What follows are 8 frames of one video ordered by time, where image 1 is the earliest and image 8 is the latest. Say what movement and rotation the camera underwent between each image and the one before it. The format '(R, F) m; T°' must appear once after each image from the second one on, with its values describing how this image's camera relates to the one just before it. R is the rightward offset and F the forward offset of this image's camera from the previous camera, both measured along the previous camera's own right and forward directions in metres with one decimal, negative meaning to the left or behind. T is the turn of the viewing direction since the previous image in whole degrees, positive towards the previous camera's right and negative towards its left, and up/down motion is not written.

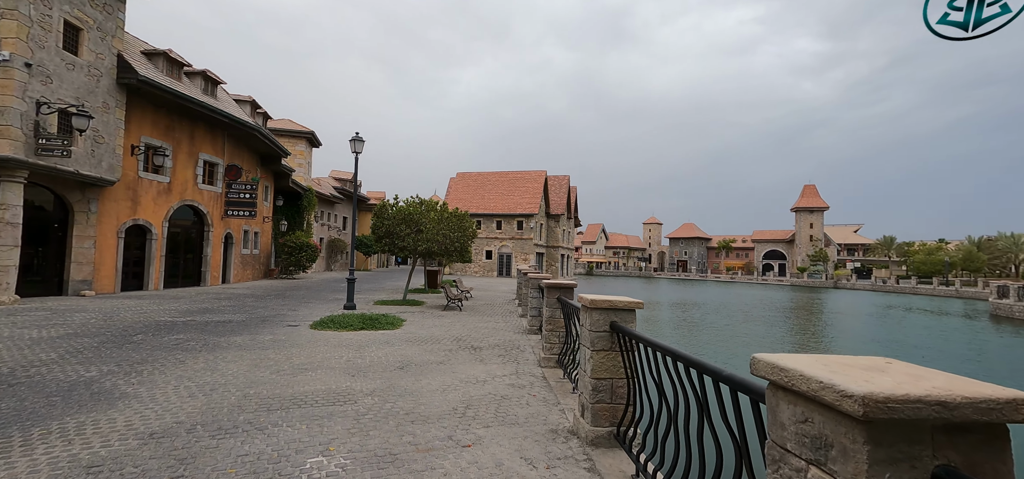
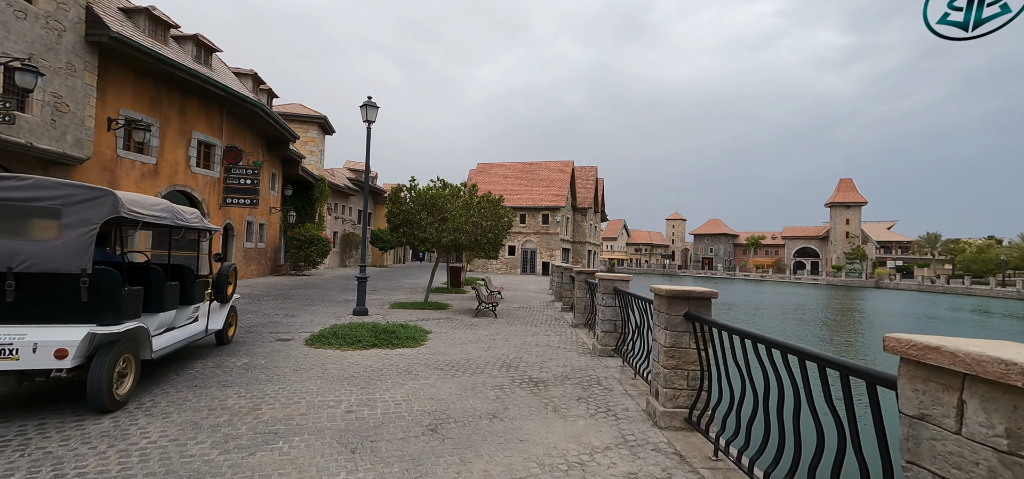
(-0.8, +2.8) m; -2°
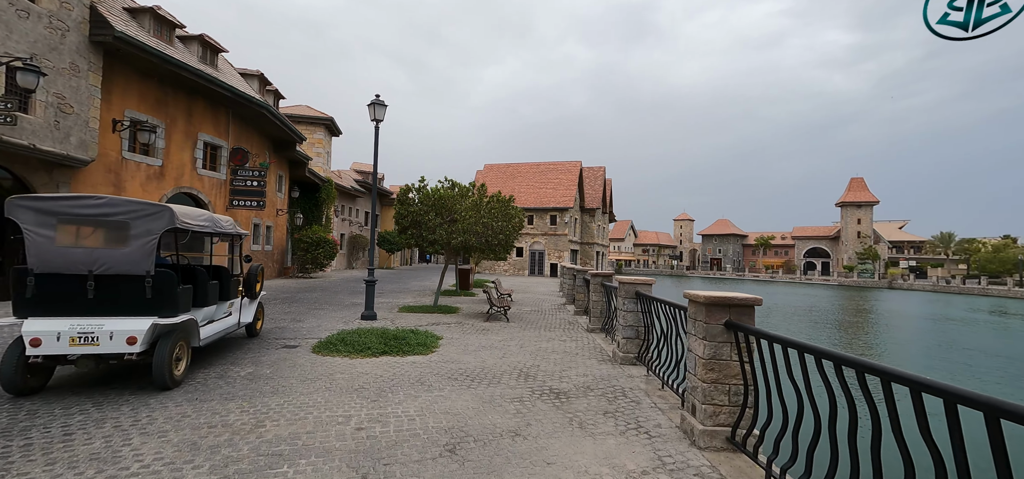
(-0.2, +0.4) m; -1°
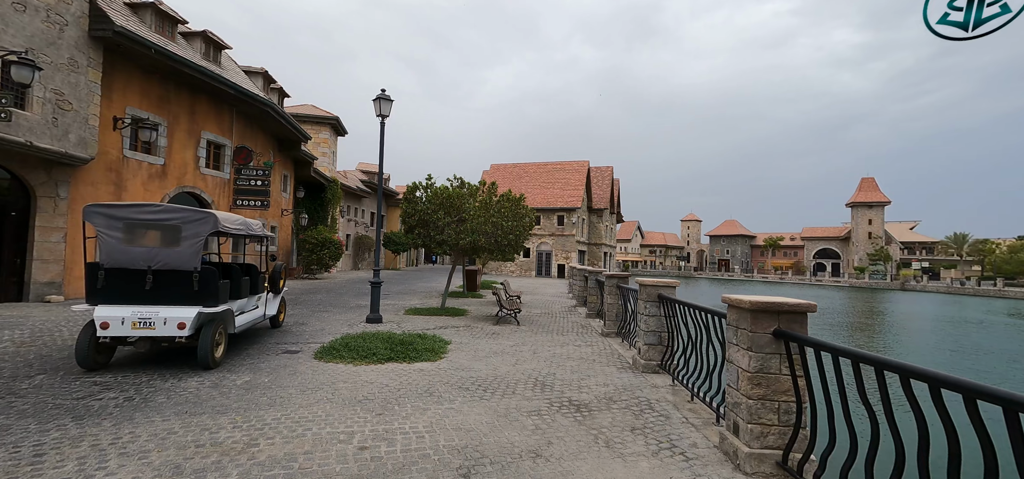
(-0.1, +0.4) m; -1°
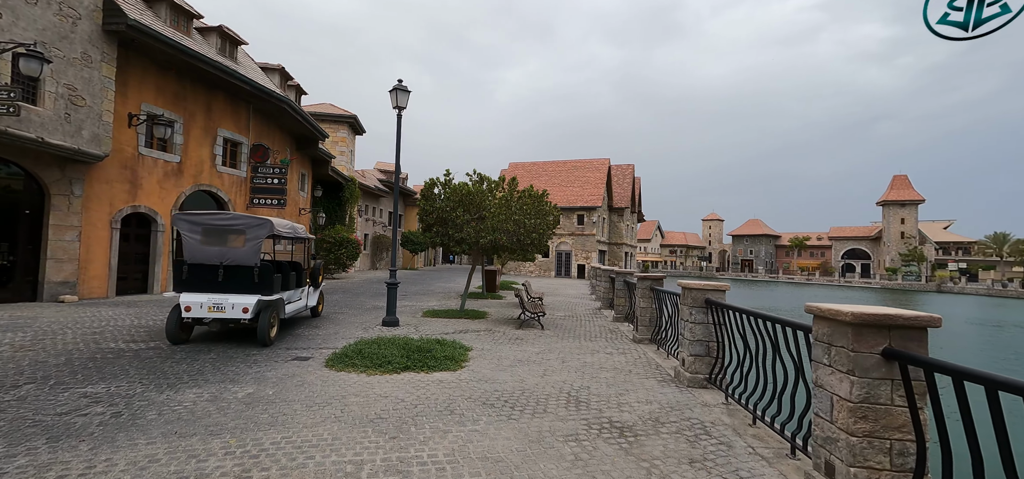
(-0.1, +0.7) m; -2°
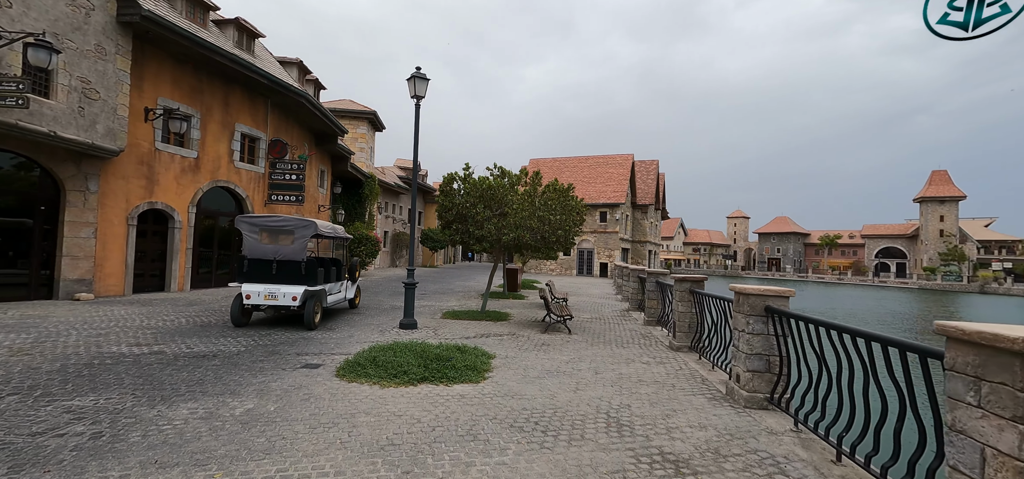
(-0.1, +0.7) m; -2°
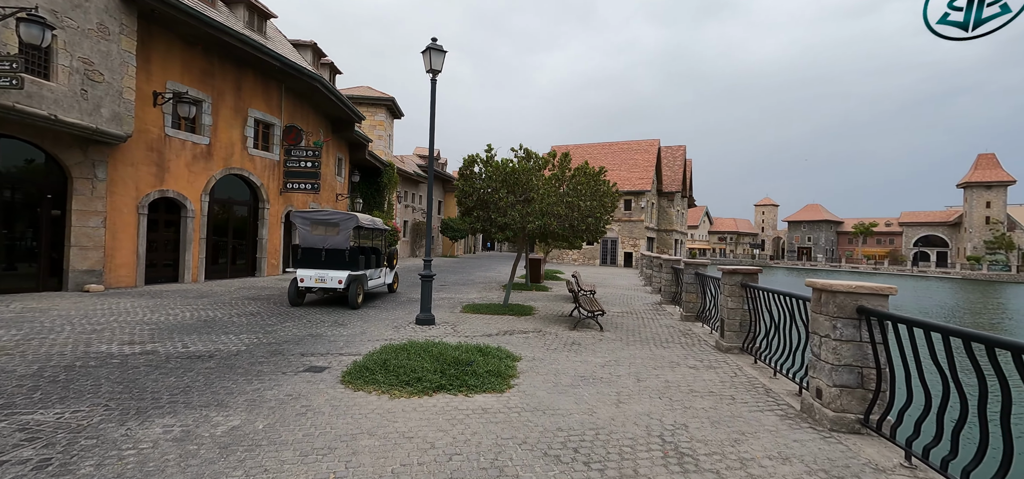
(-0.1, +0.9) m; -2°
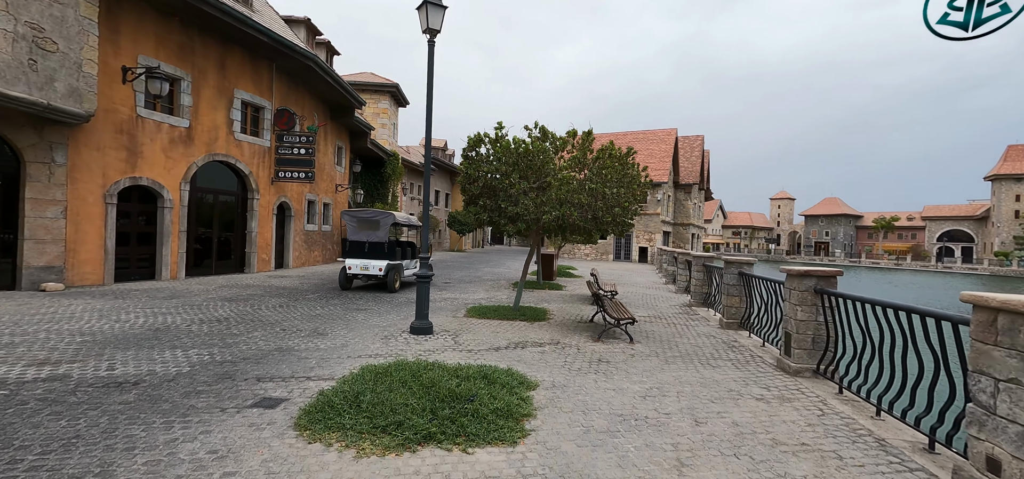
(-0.1, +1.5) m; -1°
